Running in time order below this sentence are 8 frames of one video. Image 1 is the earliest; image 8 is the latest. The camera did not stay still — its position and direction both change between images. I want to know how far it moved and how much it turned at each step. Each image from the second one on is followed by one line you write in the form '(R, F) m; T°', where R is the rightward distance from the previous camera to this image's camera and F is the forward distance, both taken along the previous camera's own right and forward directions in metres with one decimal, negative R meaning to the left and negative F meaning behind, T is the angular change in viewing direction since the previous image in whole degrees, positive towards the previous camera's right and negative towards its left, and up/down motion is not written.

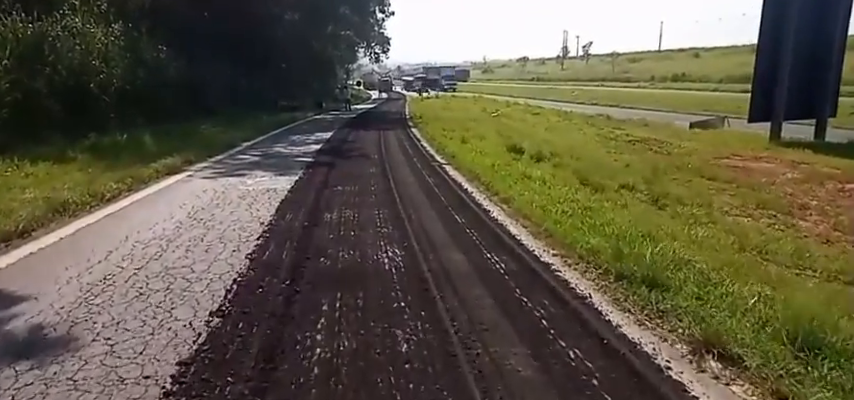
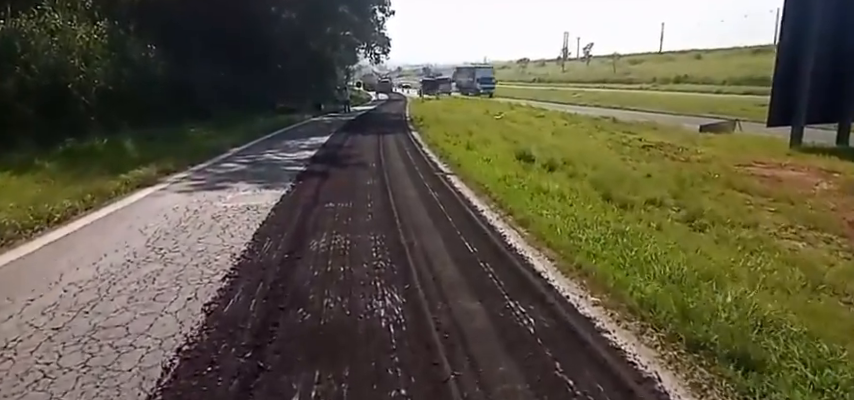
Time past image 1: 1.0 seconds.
(-0.1, +1.4) m; 0°
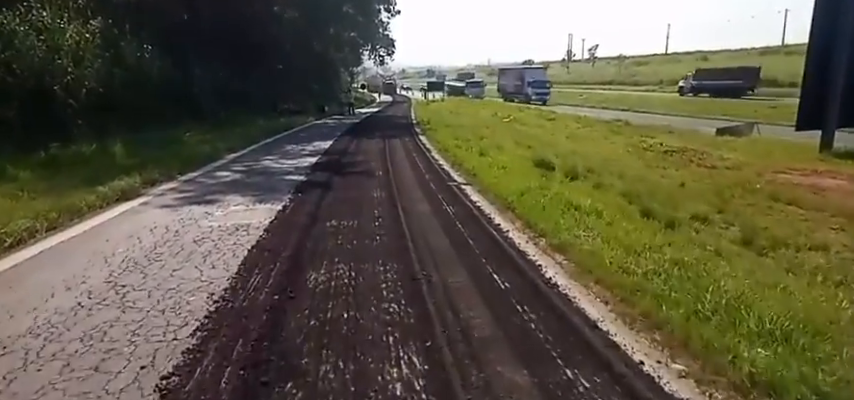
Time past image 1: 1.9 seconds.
(-0.2, +1.3) m; 0°
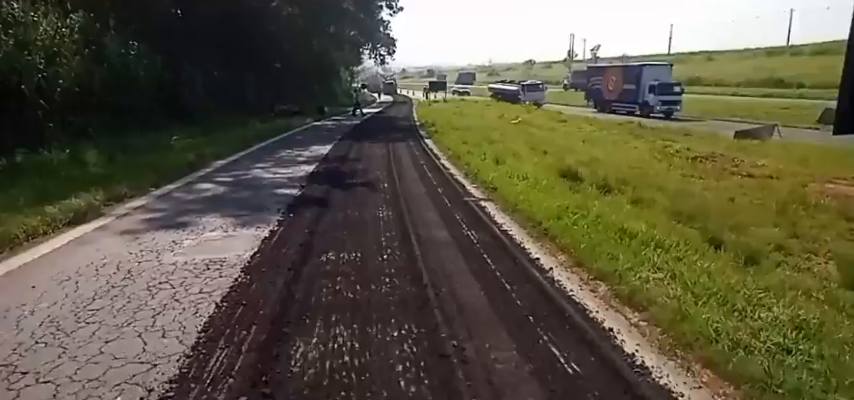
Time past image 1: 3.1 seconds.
(-0.3, +1.8) m; 0°
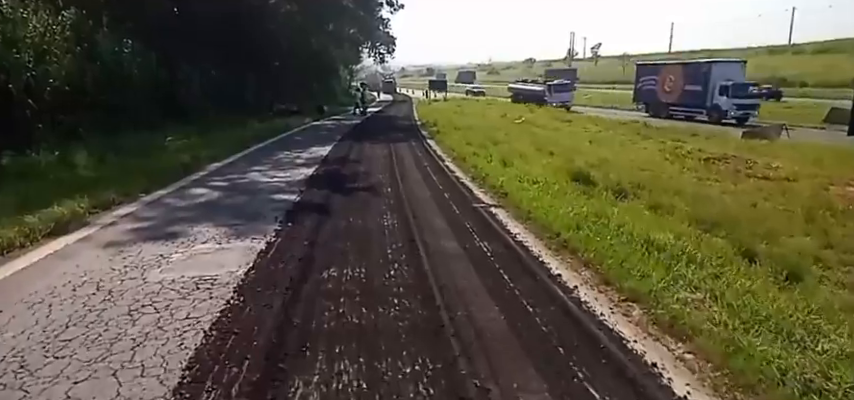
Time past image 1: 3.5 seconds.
(-0.1, +0.6) m; 0°
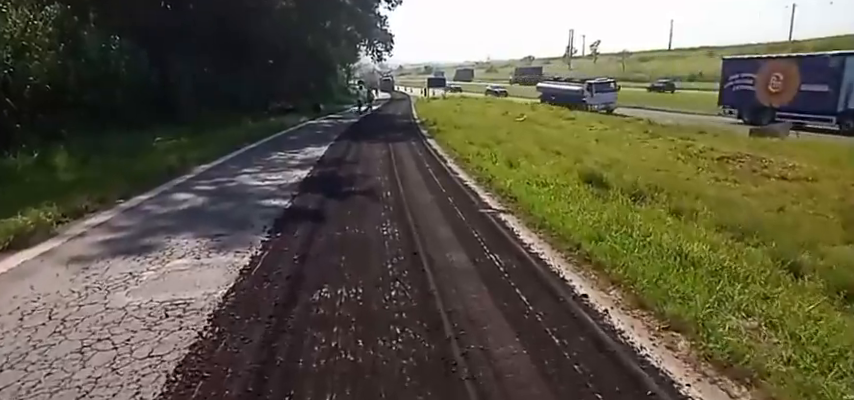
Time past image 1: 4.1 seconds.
(-0.1, +0.8) m; 0°
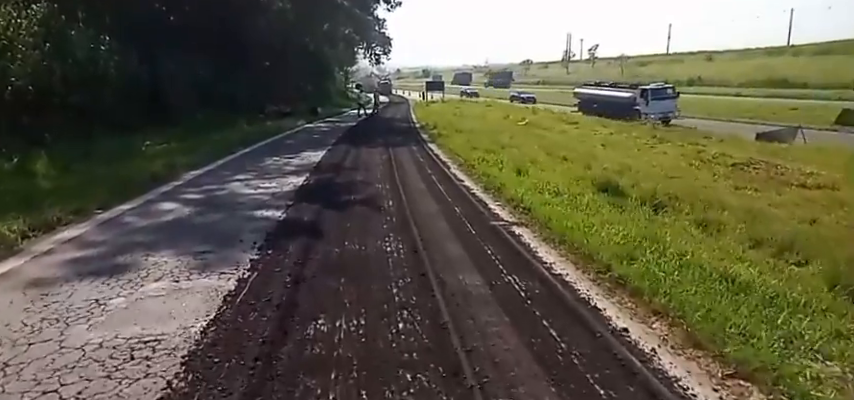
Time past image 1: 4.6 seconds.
(-0.1, +0.8) m; 0°
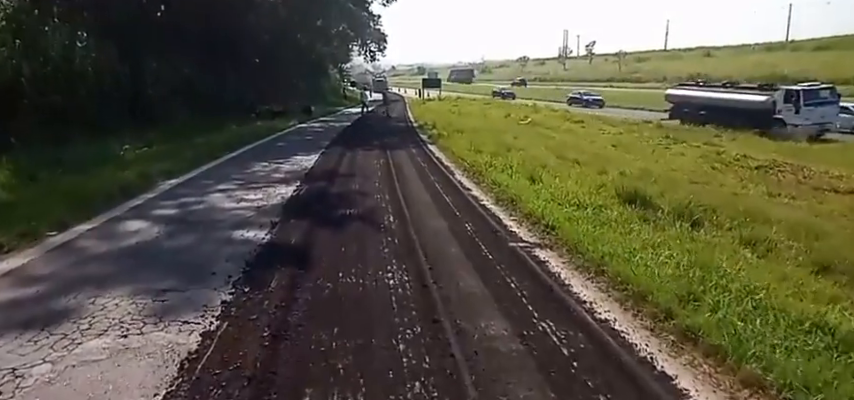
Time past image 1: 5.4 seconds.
(-0.2, +1.2) m; 0°
